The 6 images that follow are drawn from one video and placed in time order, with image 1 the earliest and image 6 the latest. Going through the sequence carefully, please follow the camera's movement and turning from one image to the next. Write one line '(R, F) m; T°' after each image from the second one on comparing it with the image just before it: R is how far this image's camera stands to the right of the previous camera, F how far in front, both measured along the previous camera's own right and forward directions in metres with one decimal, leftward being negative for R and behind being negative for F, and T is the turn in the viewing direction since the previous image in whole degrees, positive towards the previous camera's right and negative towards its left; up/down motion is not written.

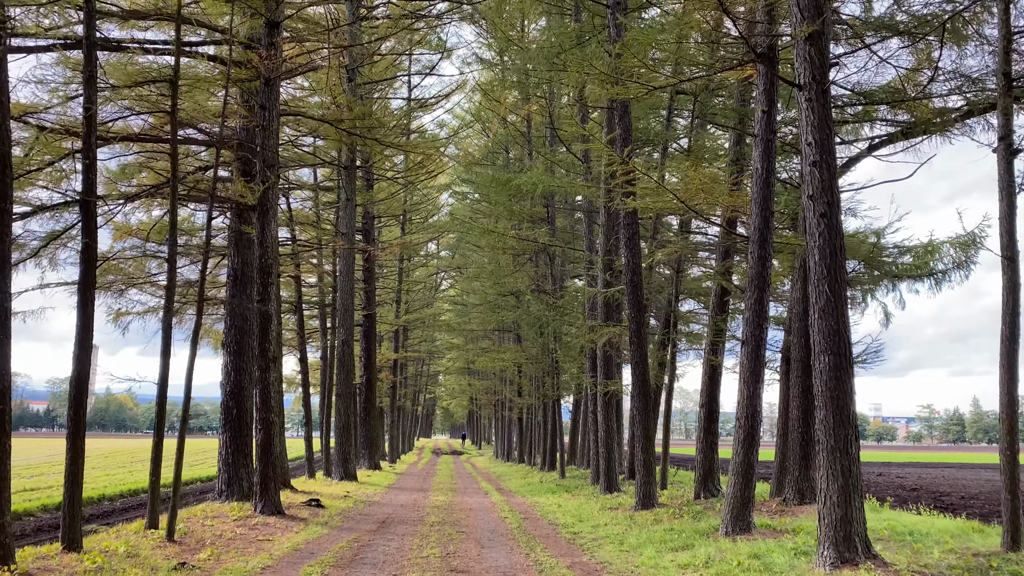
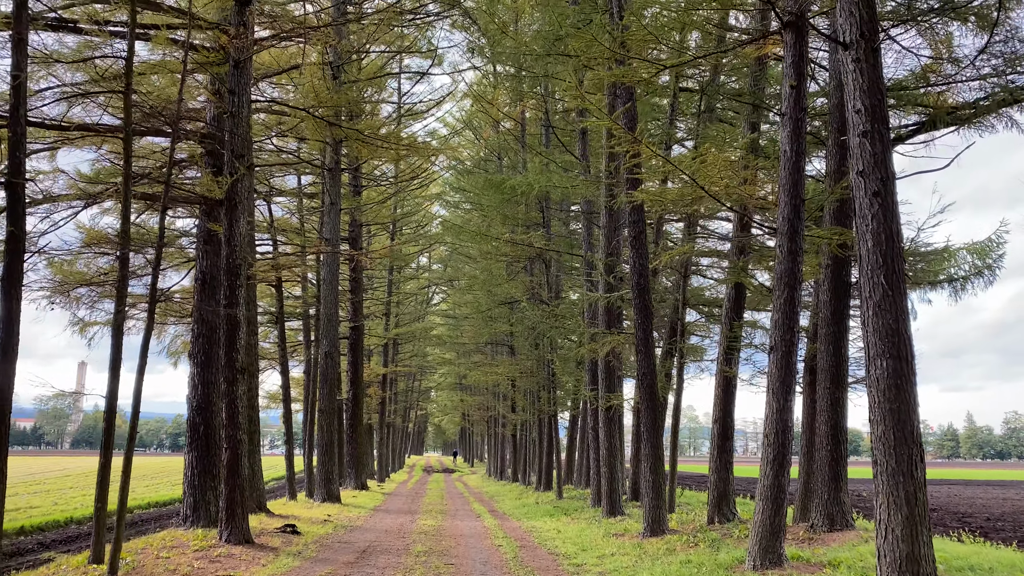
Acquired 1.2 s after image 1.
(0.0, +0.8) m; +1°
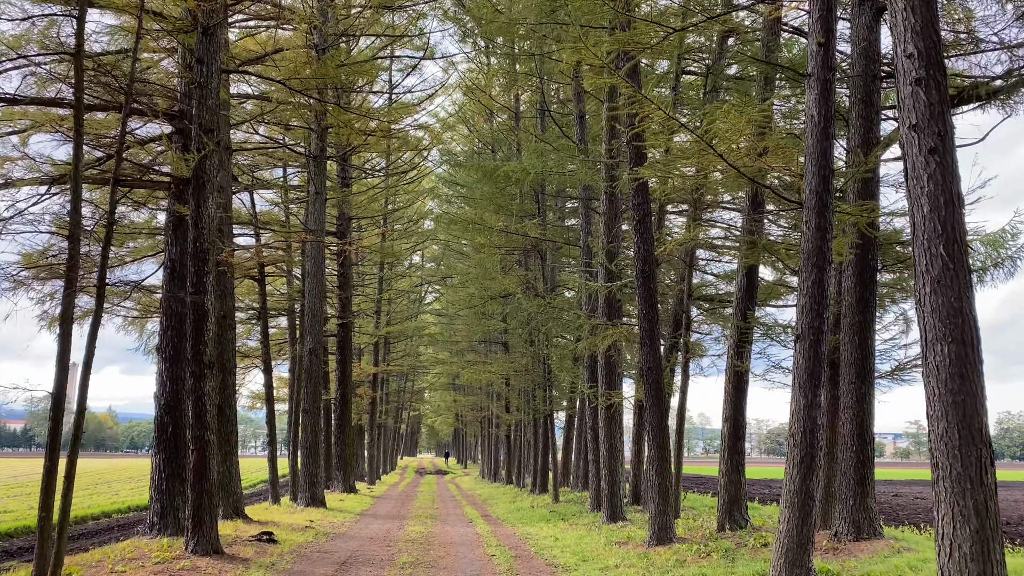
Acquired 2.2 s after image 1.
(0.0, +0.6) m; +1°
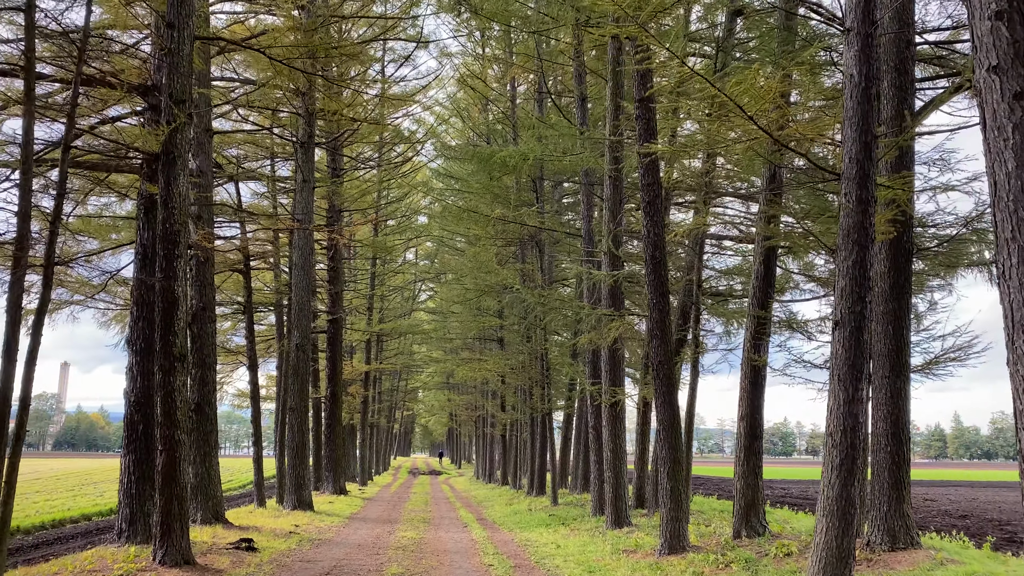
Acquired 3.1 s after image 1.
(-0.1, +0.6) m; +1°
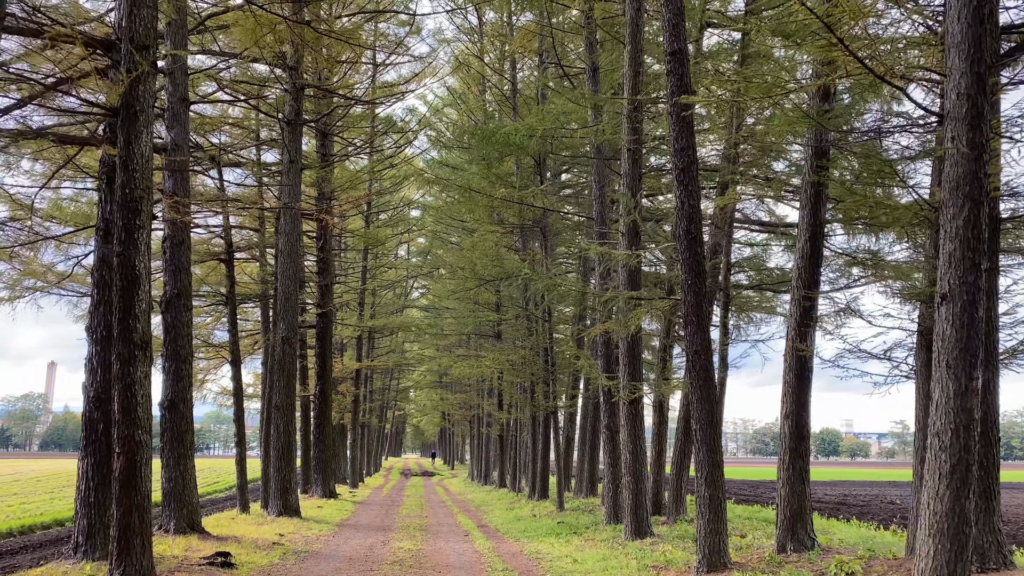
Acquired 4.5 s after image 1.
(-0.2, +0.9) m; +1°
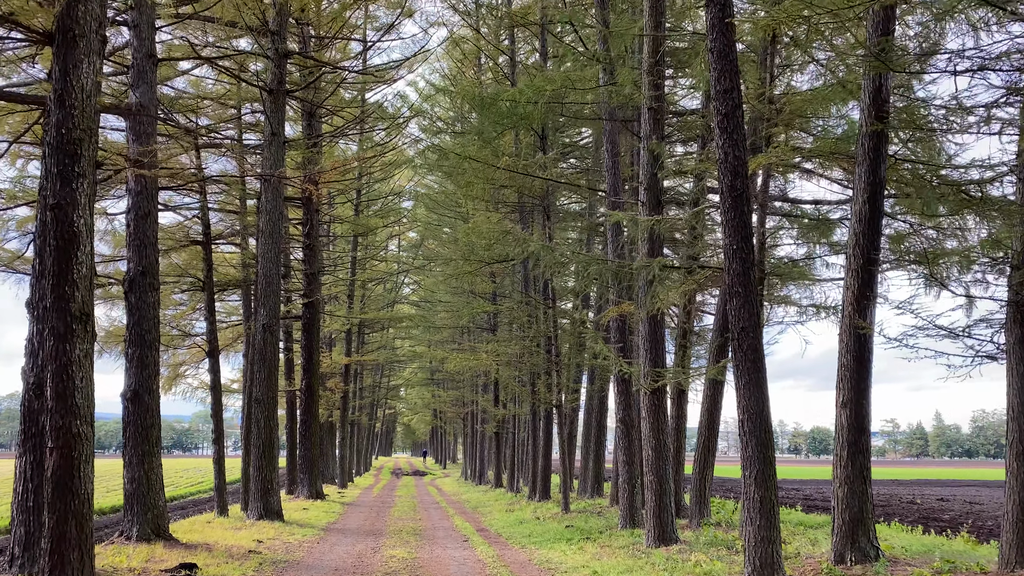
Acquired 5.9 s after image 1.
(-0.2, +0.9) m; +1°
